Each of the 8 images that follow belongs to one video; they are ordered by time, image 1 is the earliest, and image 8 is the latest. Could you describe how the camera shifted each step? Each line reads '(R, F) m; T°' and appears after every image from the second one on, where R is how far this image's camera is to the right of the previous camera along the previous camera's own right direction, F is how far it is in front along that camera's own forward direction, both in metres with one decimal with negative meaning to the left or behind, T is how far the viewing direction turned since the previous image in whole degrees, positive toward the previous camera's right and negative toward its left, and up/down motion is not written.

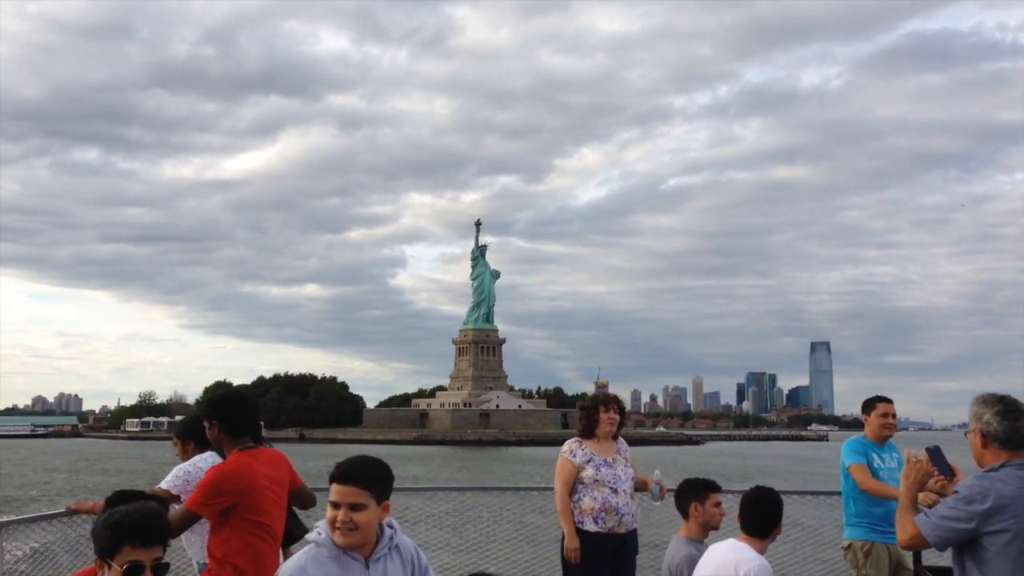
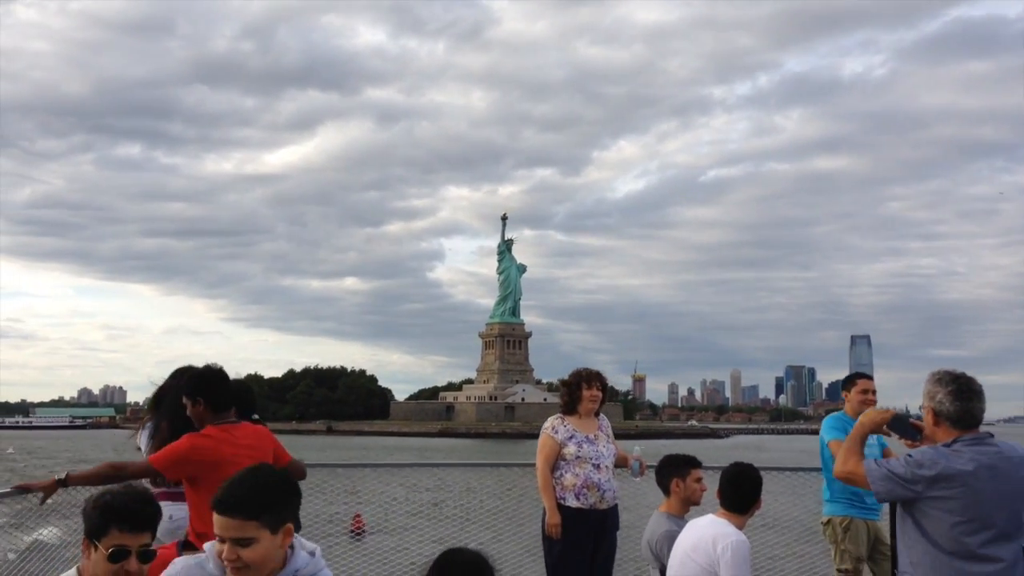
(+0.5, -0.2) m; -1°
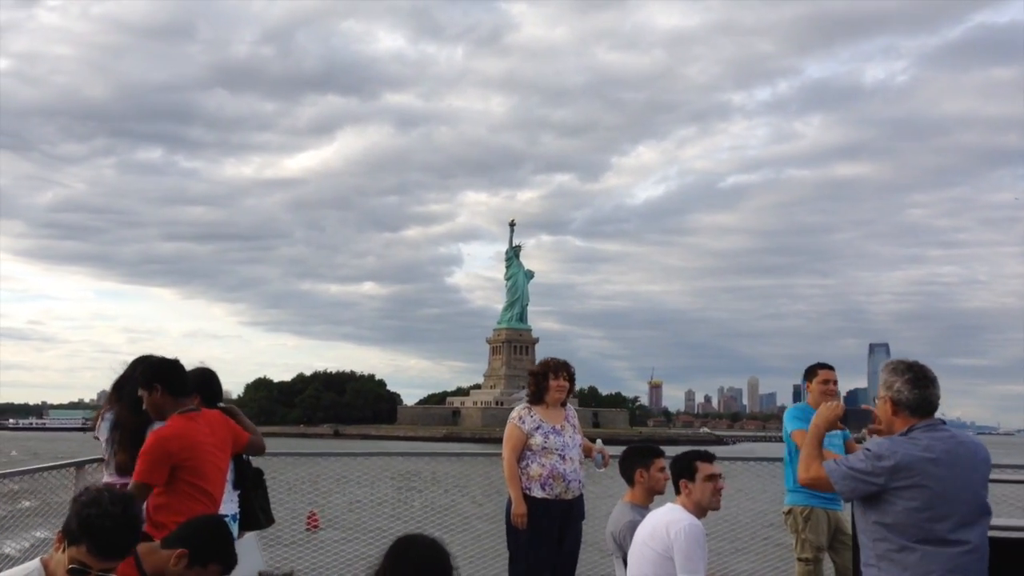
(+0.4, -0.1) m; 0°
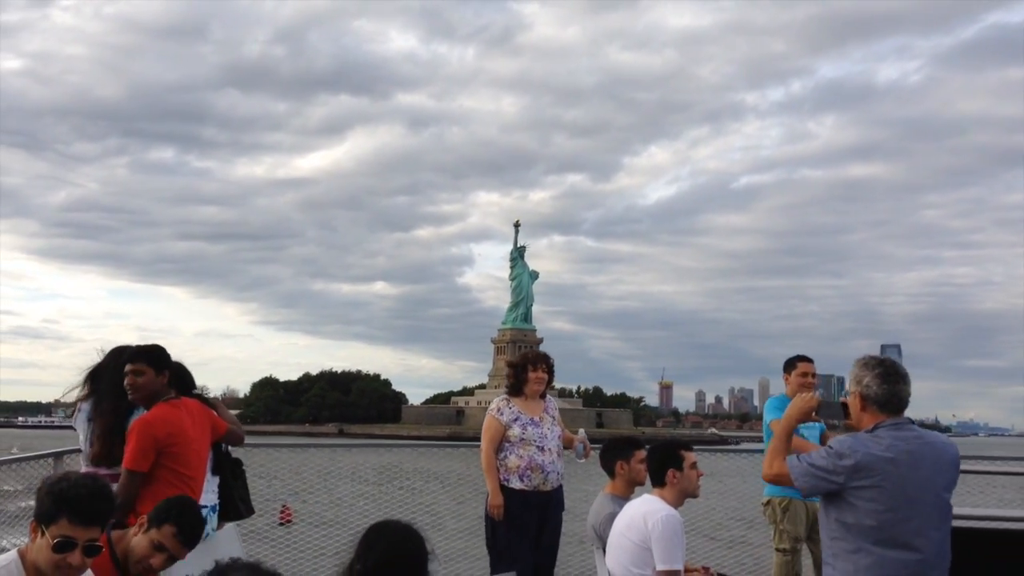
(+0.3, 0.0) m; 0°
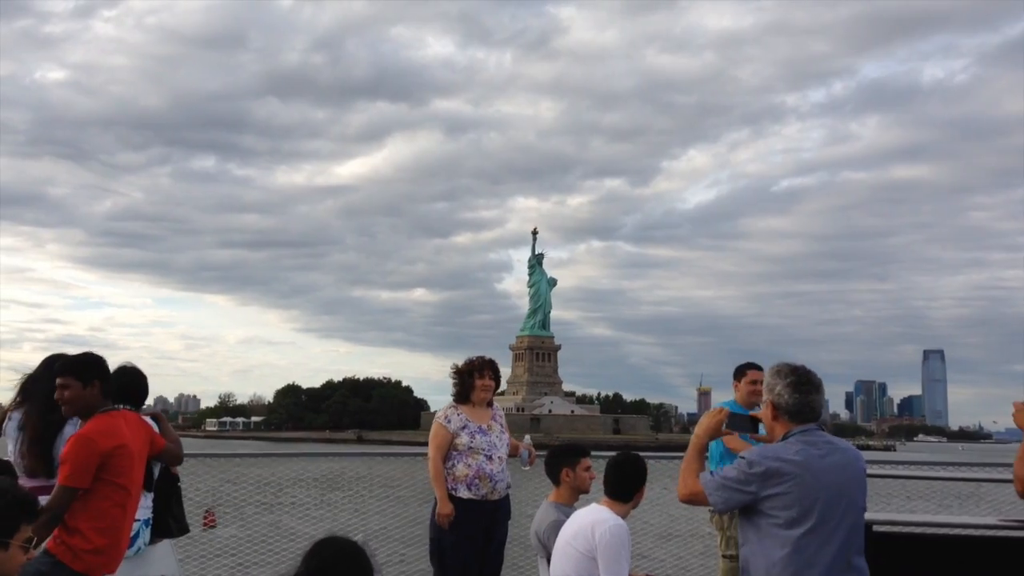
(+0.7, +0.2) m; -1°
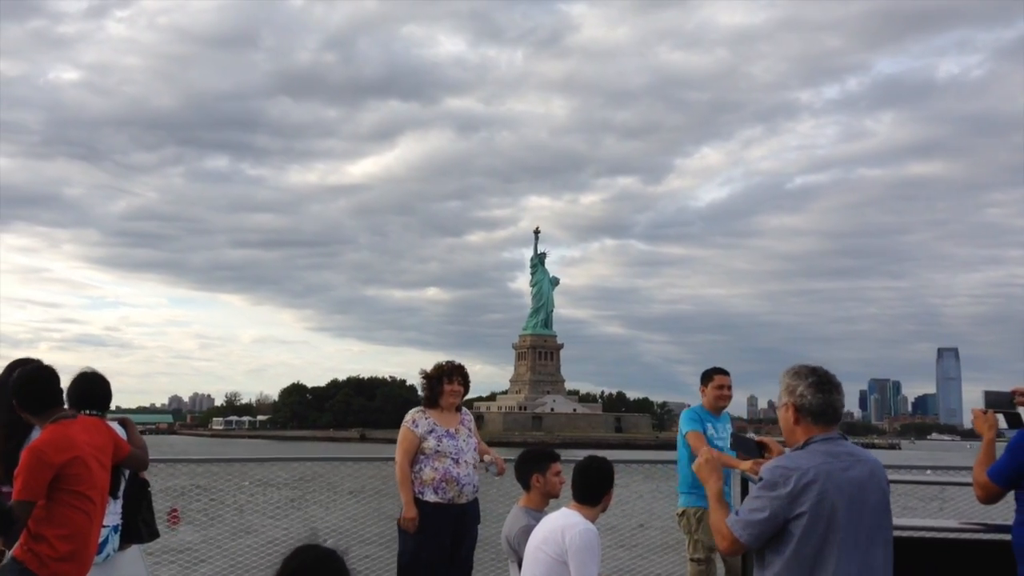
(+0.4, 0.0) m; 0°
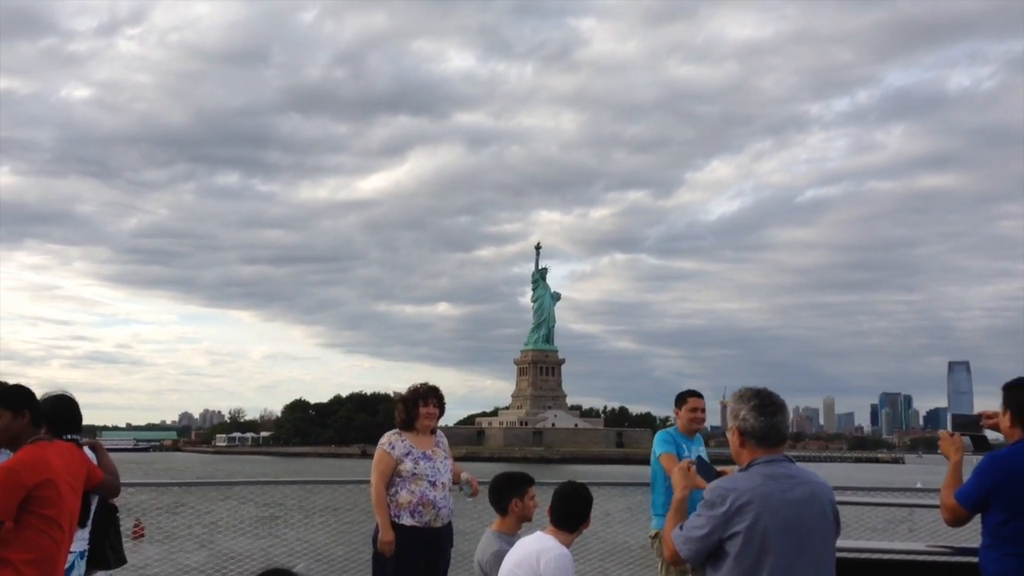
(+0.3, 0.0) m; 0°
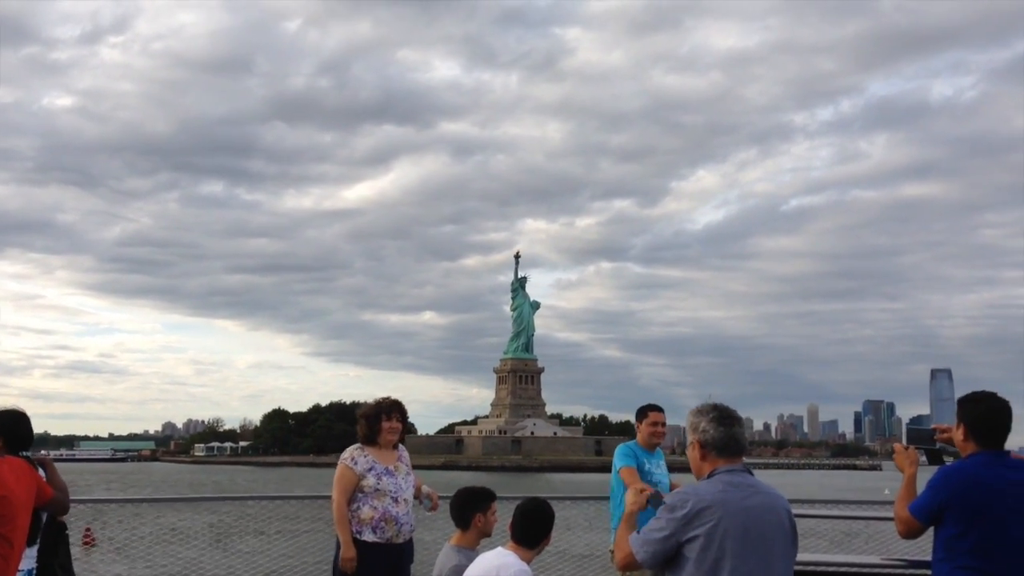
(+0.2, 0.0) m; +1°
